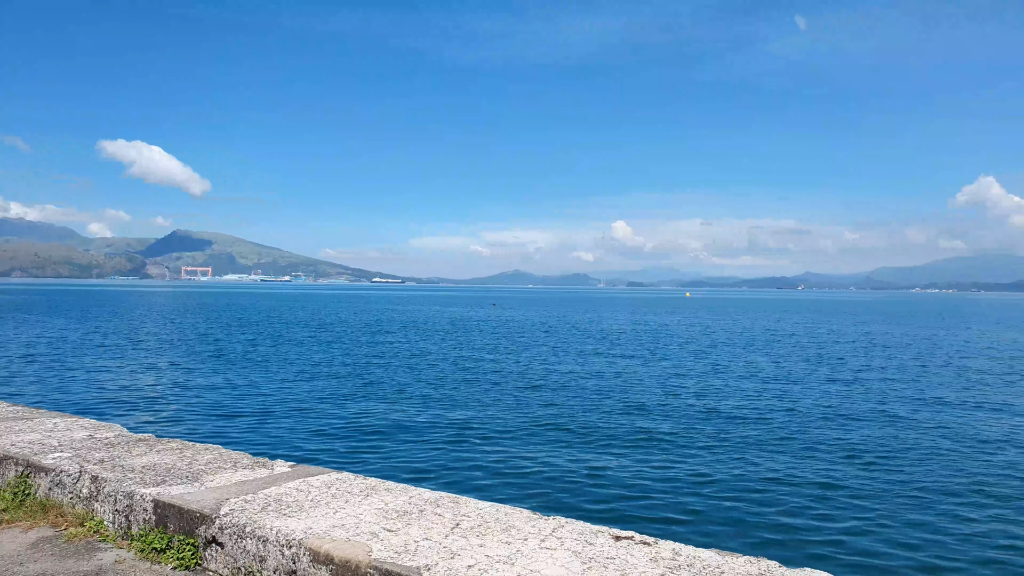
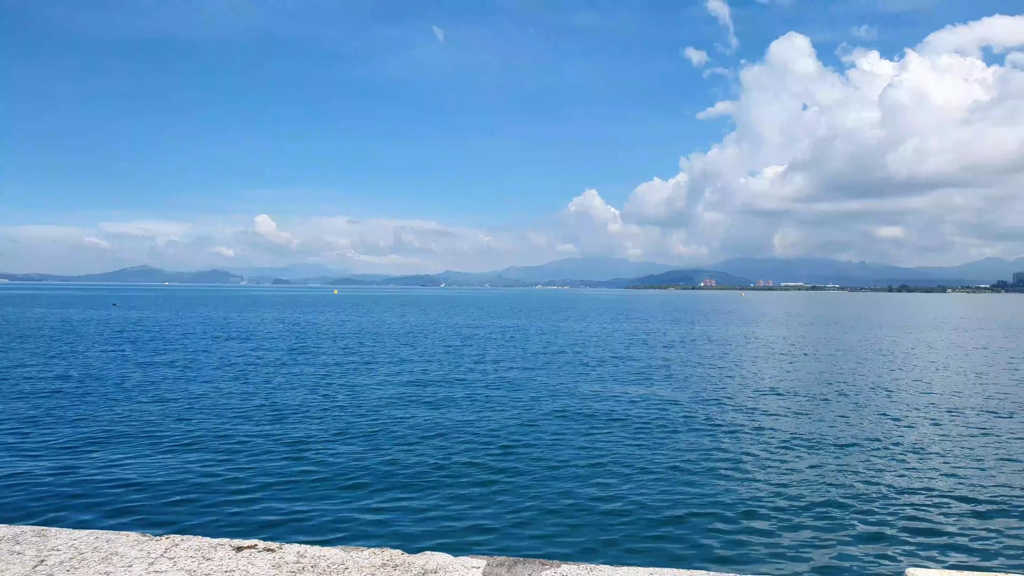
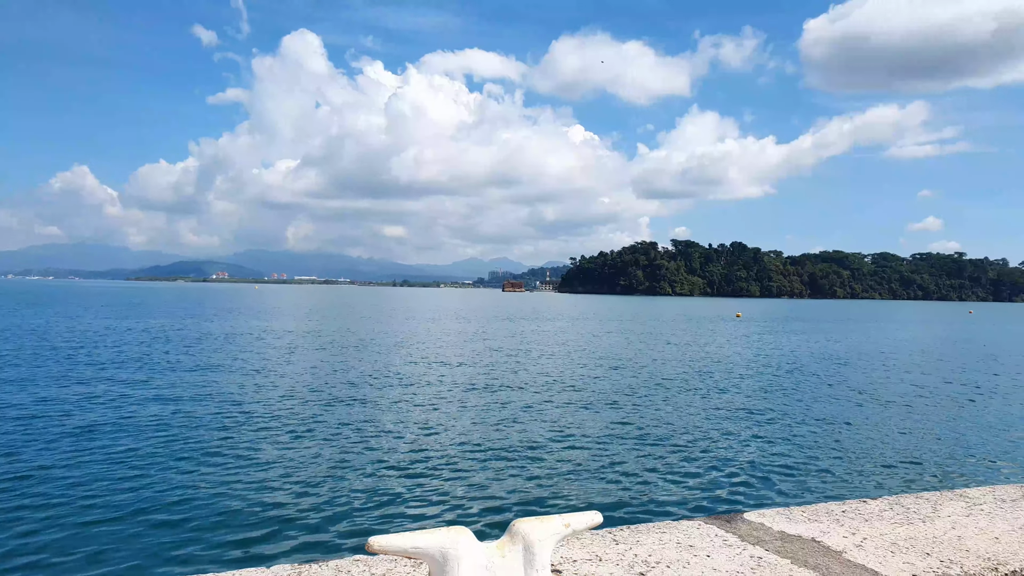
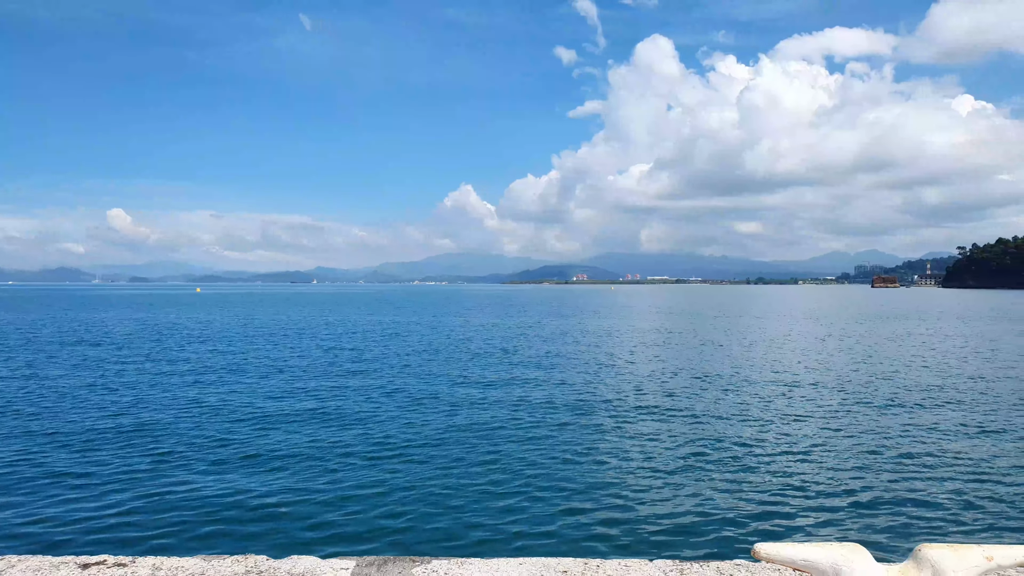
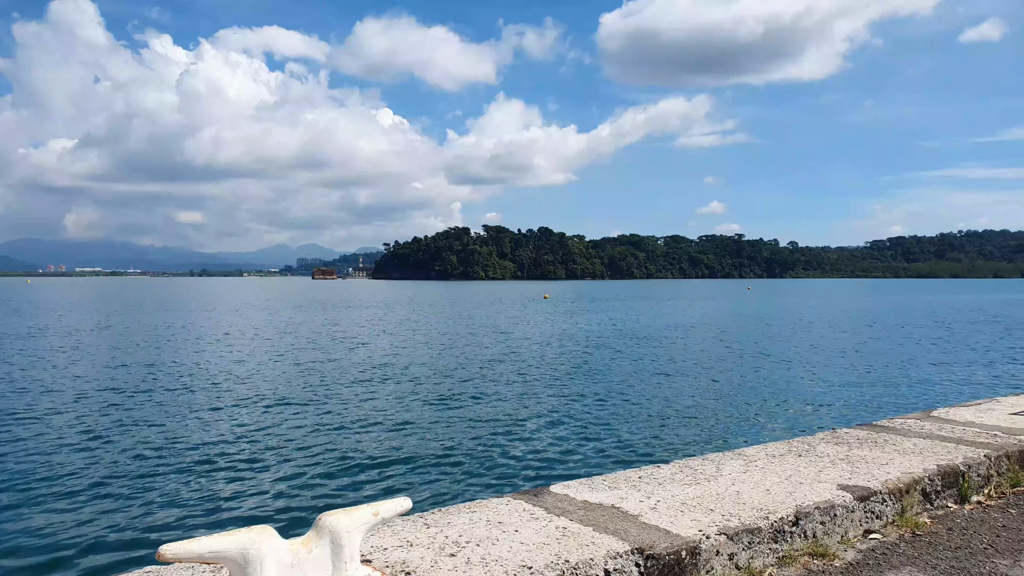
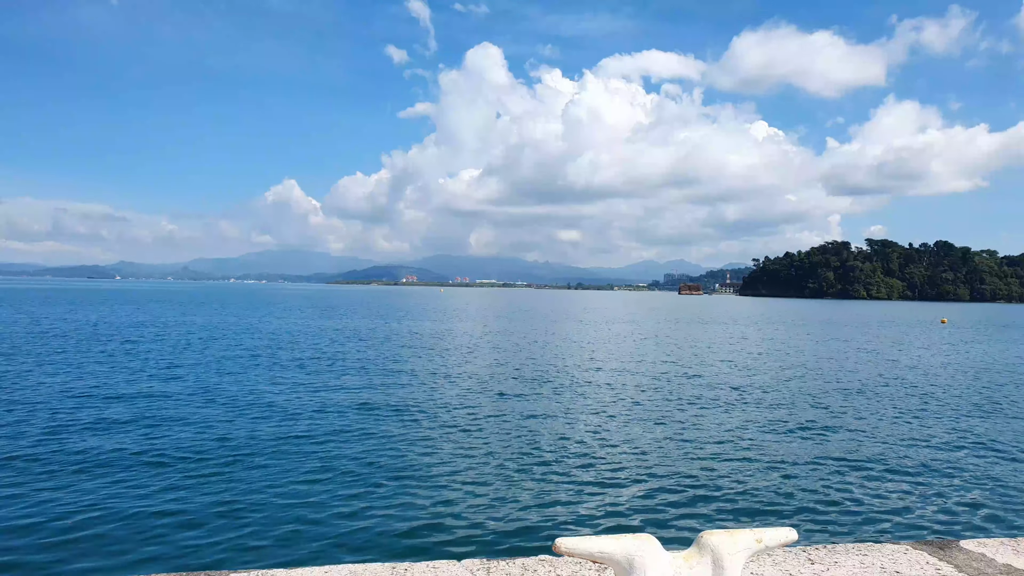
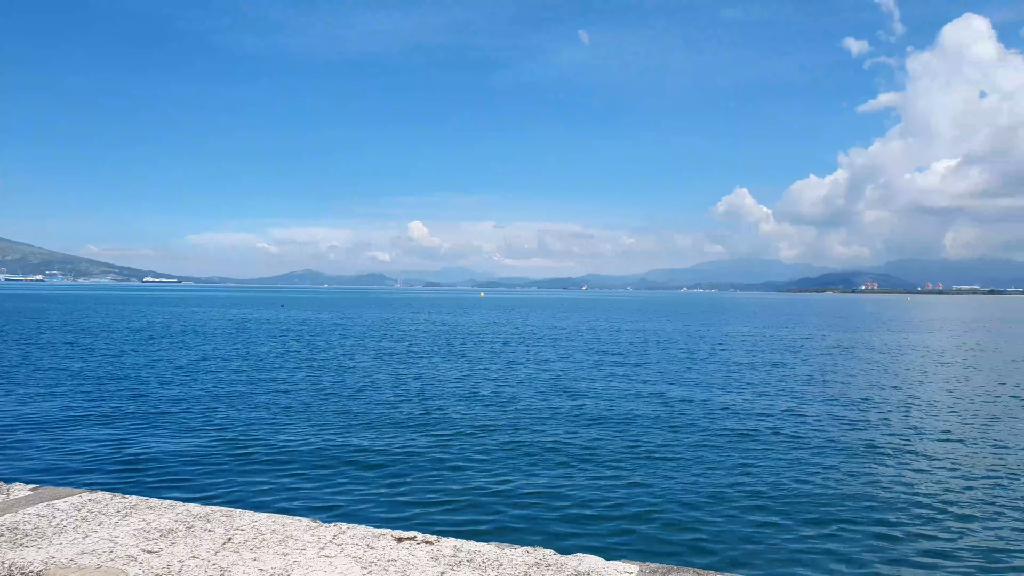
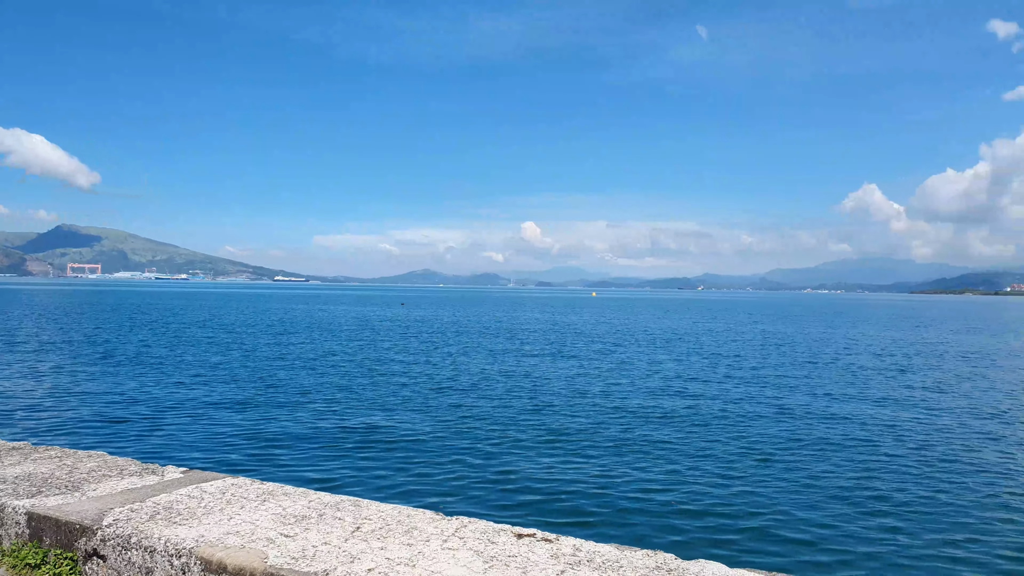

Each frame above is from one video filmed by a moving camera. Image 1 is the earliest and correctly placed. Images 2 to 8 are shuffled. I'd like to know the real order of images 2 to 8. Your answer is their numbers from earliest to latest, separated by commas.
8, 7, 2, 4, 6, 3, 5
